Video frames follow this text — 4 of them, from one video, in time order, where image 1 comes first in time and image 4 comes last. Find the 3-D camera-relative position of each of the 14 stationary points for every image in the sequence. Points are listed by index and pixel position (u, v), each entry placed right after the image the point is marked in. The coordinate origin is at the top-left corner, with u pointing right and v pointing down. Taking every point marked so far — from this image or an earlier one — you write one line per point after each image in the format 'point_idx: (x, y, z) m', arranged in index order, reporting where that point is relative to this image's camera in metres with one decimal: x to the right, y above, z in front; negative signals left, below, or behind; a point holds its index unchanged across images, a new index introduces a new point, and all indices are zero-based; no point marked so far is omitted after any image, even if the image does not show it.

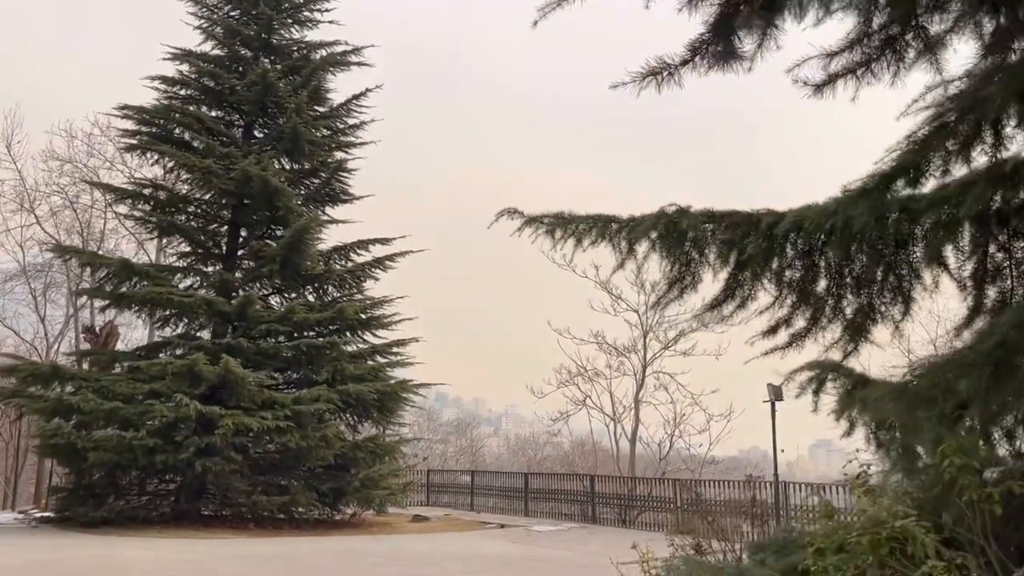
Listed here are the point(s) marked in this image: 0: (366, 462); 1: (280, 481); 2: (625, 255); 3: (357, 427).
0: (-3.2, -3.8, +18.1) m
1: (-4.9, -4.1, +17.6) m
2: (+0.8, +0.2, +5.6) m
3: (-3.5, -3.2, +19.0) m
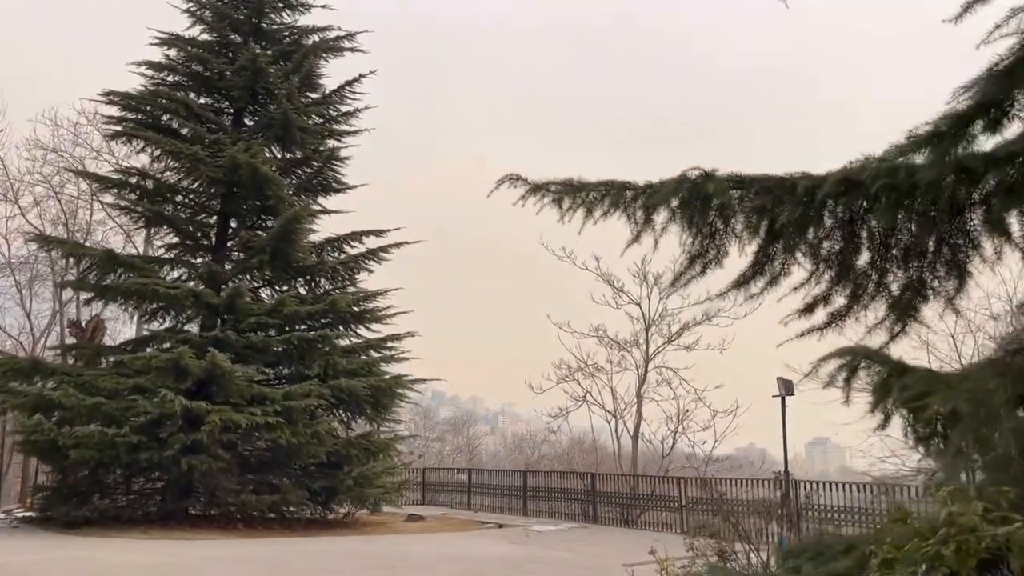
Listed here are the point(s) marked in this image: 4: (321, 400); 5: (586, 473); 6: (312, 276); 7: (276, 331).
0: (-3.2, -3.6, +17.6) m
1: (-4.9, -3.9, +17.0) m
2: (+0.8, +0.4, +5.0) m
3: (-3.6, -3.0, +18.4) m
4: (-3.8, -2.2, +16.4) m
5: (+1.6, -4.0, +18.1) m
6: (-4.4, +0.3, +18.4) m
7: (-4.9, -0.9, +17.3) m
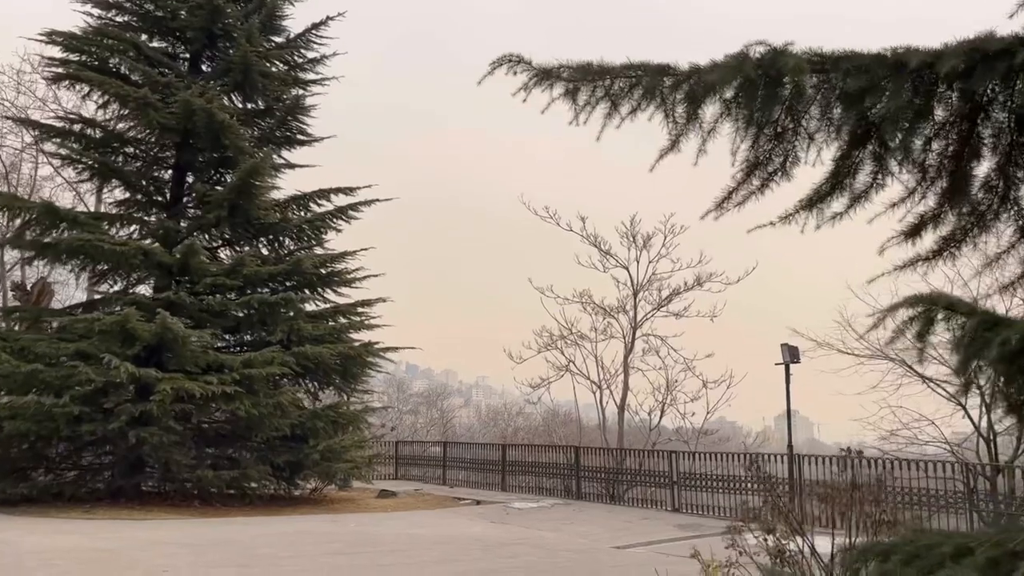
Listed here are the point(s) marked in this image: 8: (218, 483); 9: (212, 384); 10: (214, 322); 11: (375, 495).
0: (-3.6, -2.8, +16.3) m
1: (-5.3, -3.1, +15.7) m
2: (+0.8, +0.7, +3.8) m
3: (-4.0, -2.2, +17.1) m
4: (-4.1, -1.5, +15.1) m
5: (+1.2, -3.2, +17.0) m
6: (-4.8, +1.1, +17.0) m
7: (-5.3, -0.1, +16.0) m
8: (-5.3, -3.5, +14.9) m
9: (-5.1, -1.6, +14.2) m
10: (-5.5, -0.6, +15.4) m
11: (-3.0, -4.5, +18.1) m
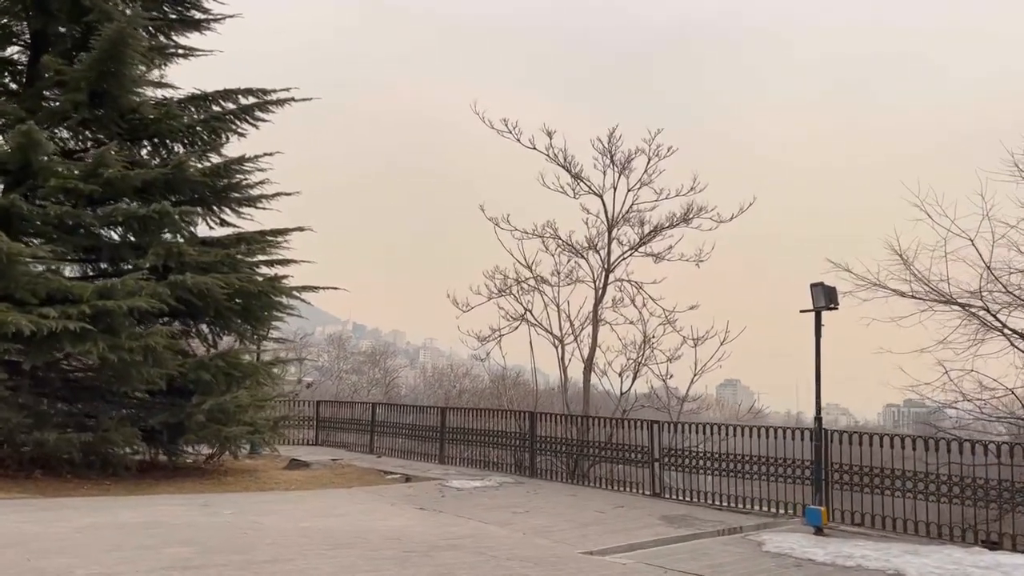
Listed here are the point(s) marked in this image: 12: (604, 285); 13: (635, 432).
0: (-4.6, -1.6, +12.9) m
1: (-6.2, -1.8, +12.2) m
2: (+0.7, +1.3, +0.5) m
3: (-5.0, -0.9, +13.7) m
4: (-4.9, -0.2, +11.6) m
5: (+0.2, -2.1, +13.9) m
6: (-5.7, +2.4, +13.4) m
7: (-6.1, +1.2, +12.4) m
8: (-6.1, -2.2, +11.4) m
9: (-5.9, -0.4, +10.6) m
10: (-6.3, +0.7, +11.8) m
11: (-4.1, -3.2, +14.8) m
12: (+1.7, 0.0, +15.3) m
13: (+1.8, -2.1, +12.0) m
